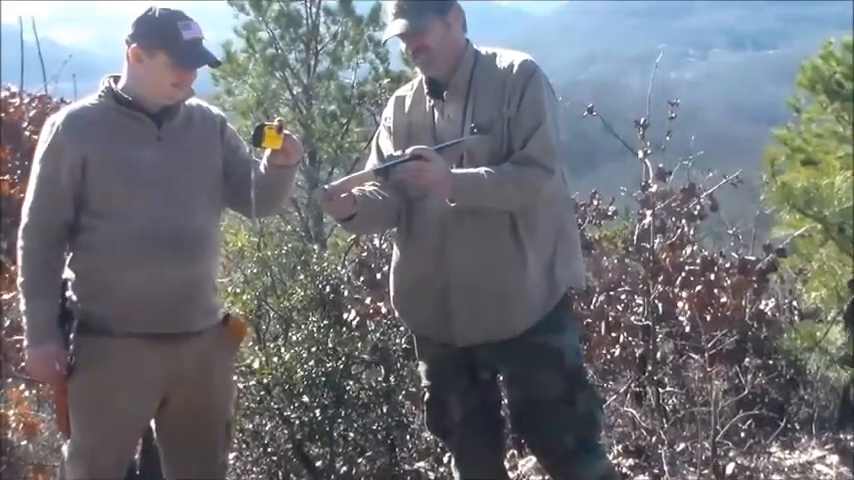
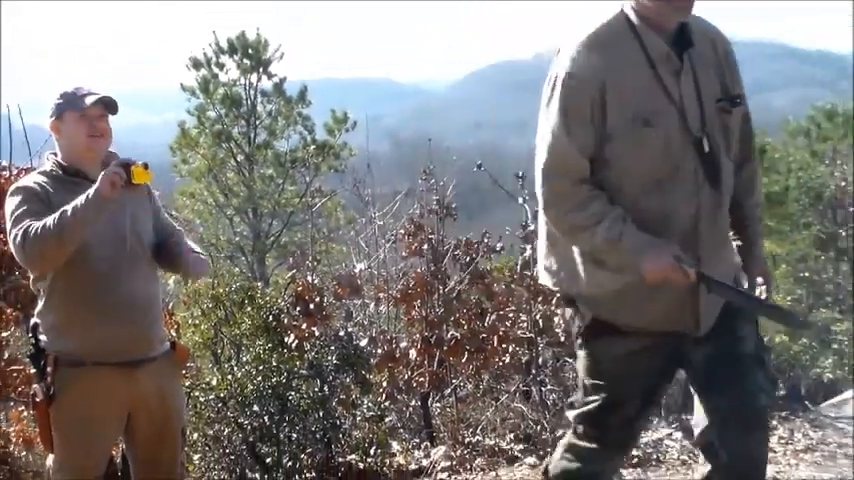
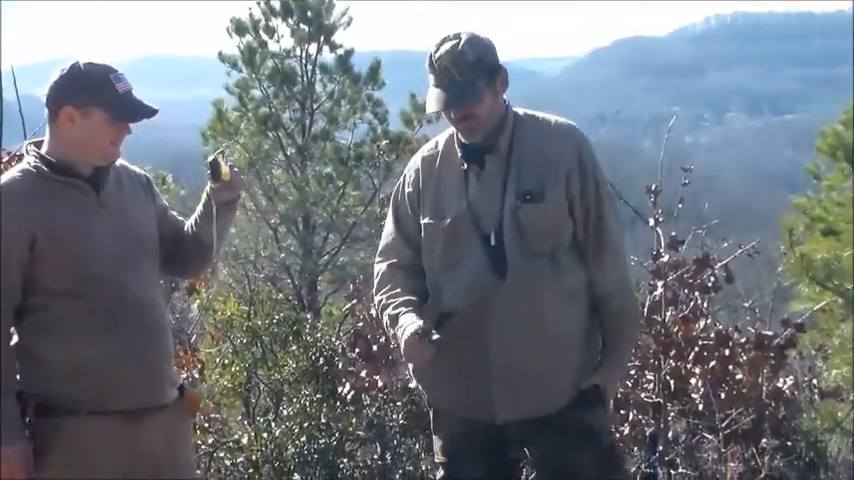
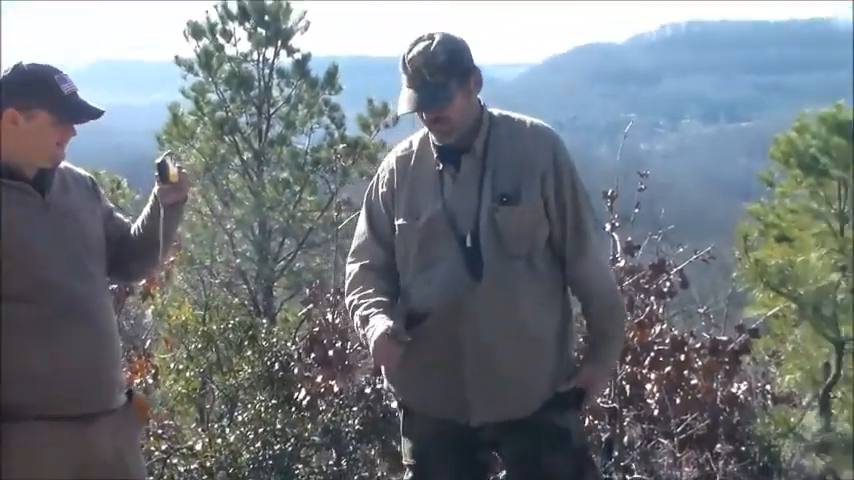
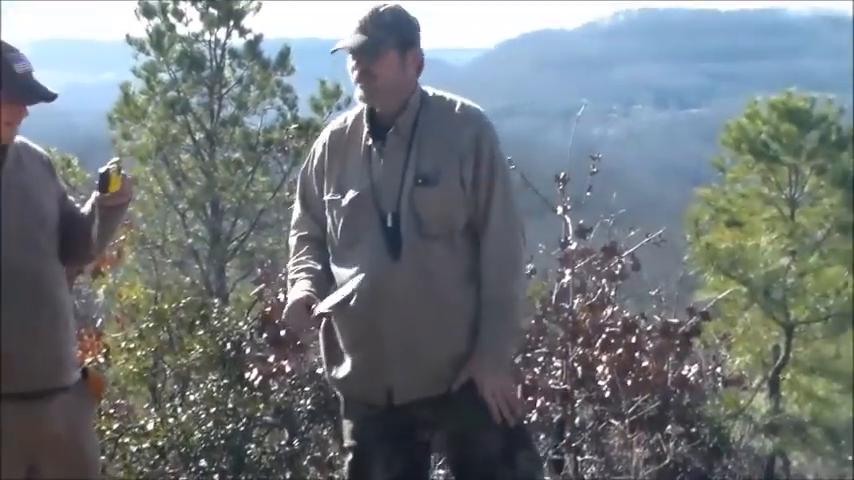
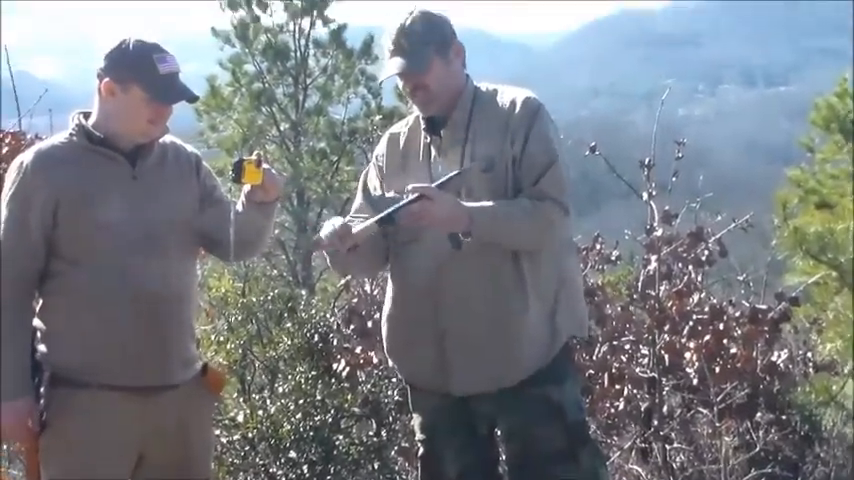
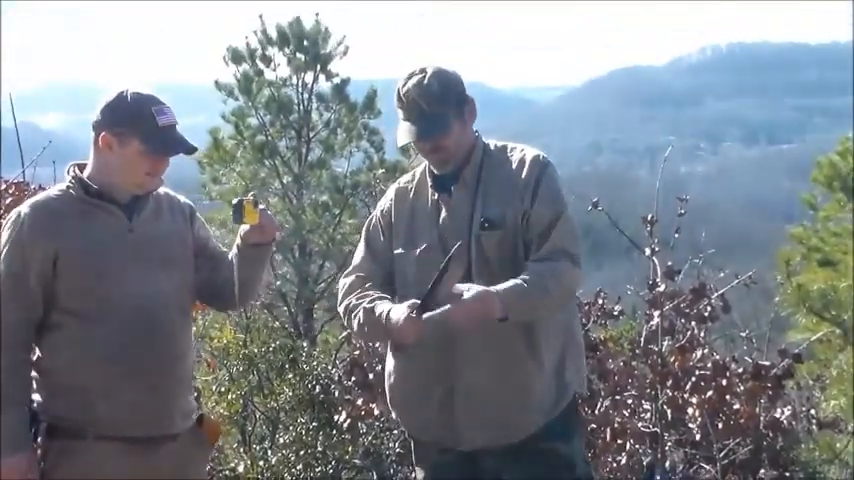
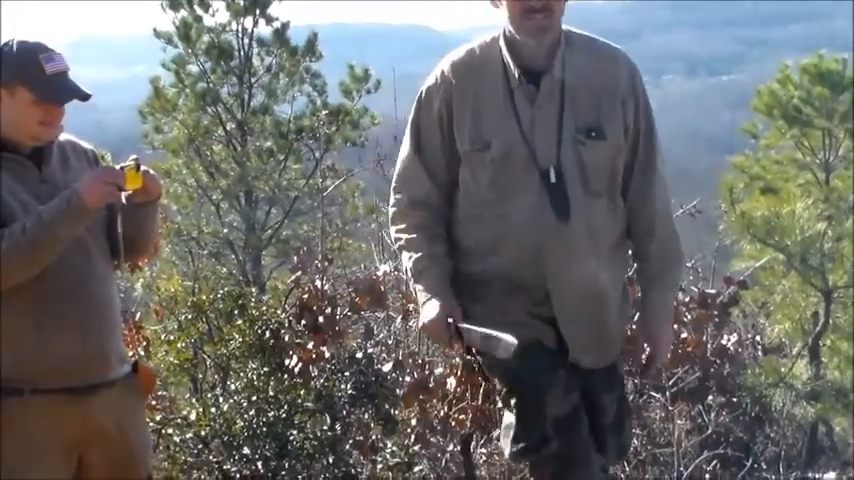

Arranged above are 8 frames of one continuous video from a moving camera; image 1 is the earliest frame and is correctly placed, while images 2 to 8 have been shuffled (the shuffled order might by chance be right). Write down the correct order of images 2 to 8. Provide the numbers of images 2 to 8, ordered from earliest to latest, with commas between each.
6, 7, 3, 4, 5, 8, 2
